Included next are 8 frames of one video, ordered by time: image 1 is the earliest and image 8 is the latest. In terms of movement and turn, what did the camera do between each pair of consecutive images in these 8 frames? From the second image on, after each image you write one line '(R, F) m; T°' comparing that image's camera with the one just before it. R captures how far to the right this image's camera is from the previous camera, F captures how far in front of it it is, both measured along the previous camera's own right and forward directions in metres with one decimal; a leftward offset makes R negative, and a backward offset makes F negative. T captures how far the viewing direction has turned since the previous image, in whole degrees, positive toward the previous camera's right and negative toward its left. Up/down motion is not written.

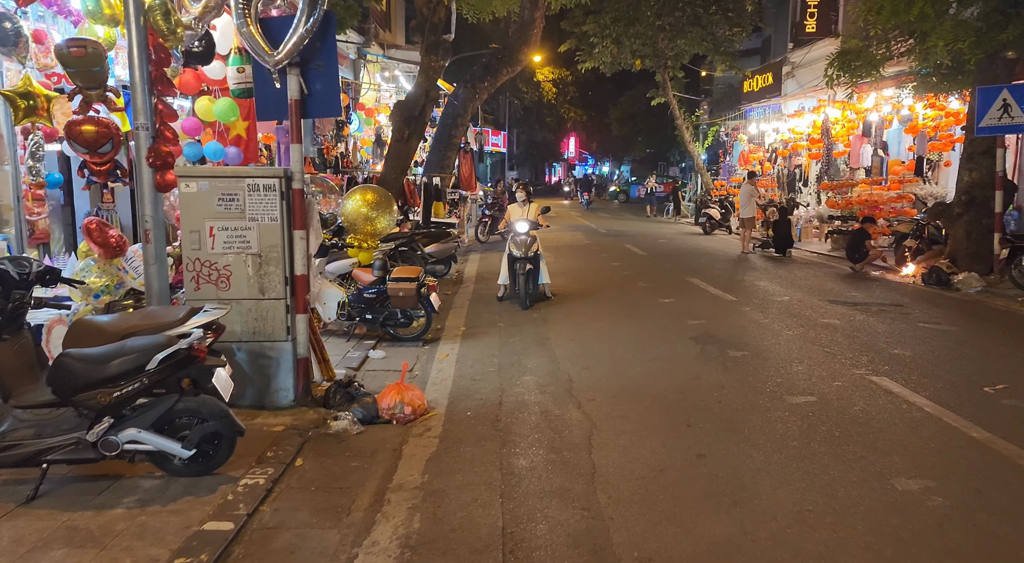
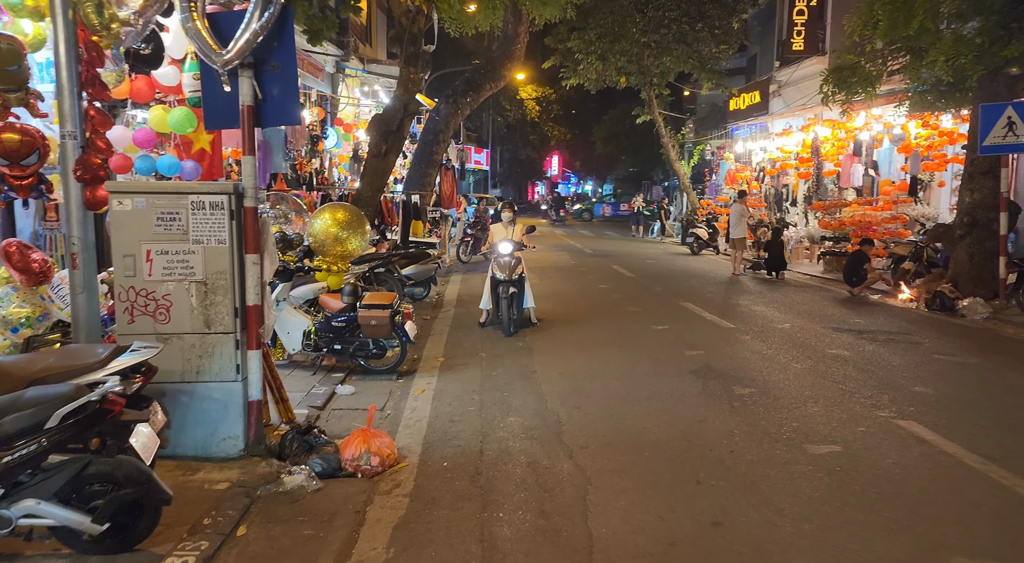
(0.0, +0.7) m; +1°
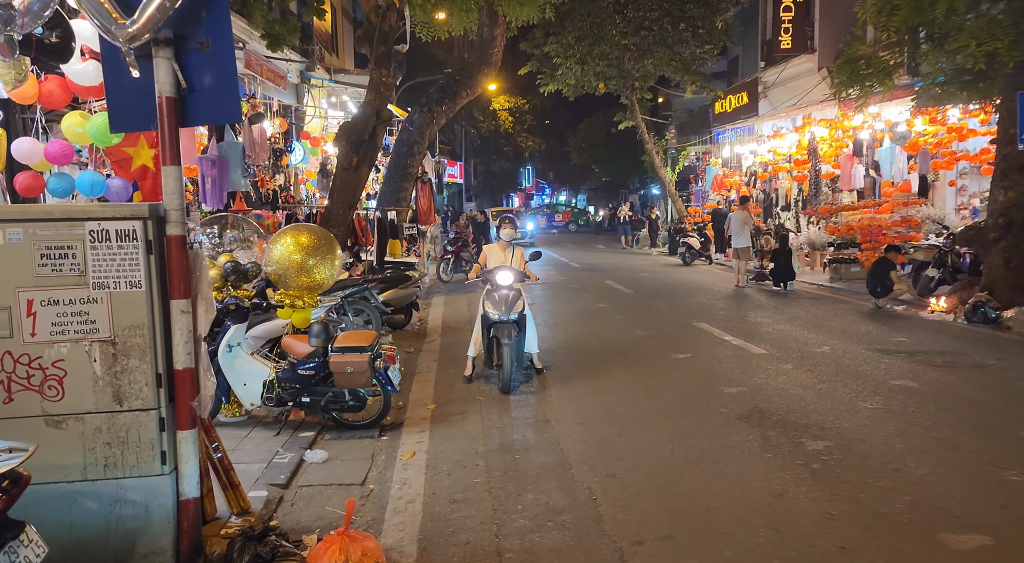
(-0.2, +1.3) m; +2°
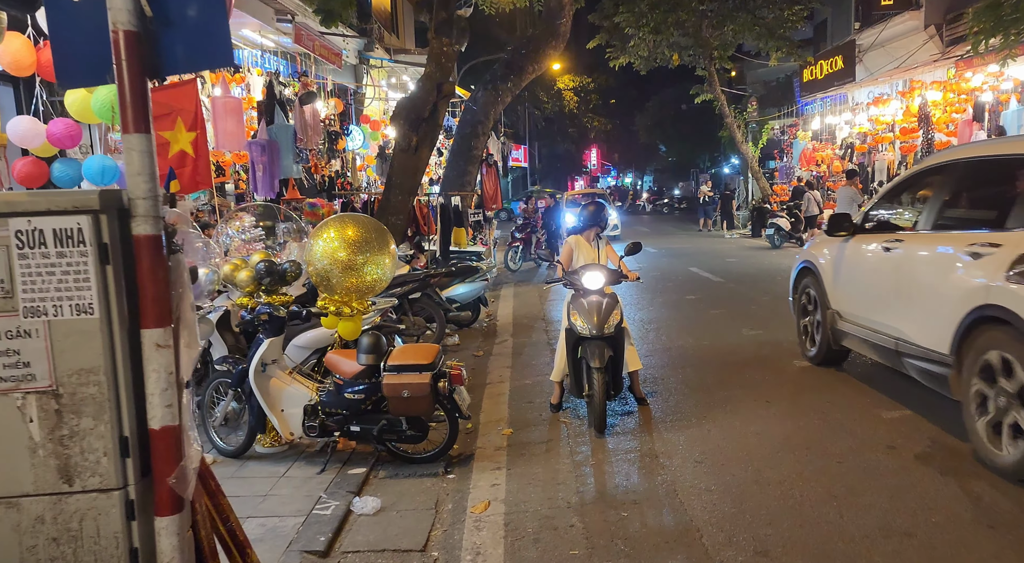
(-0.2, +1.3) m; -5°
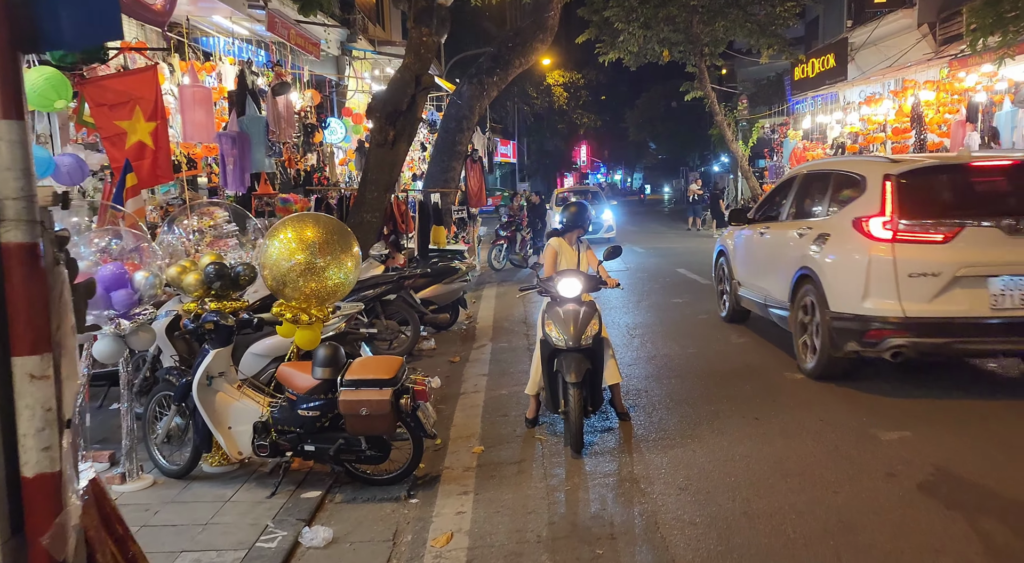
(+0.1, +0.4) m; +1°
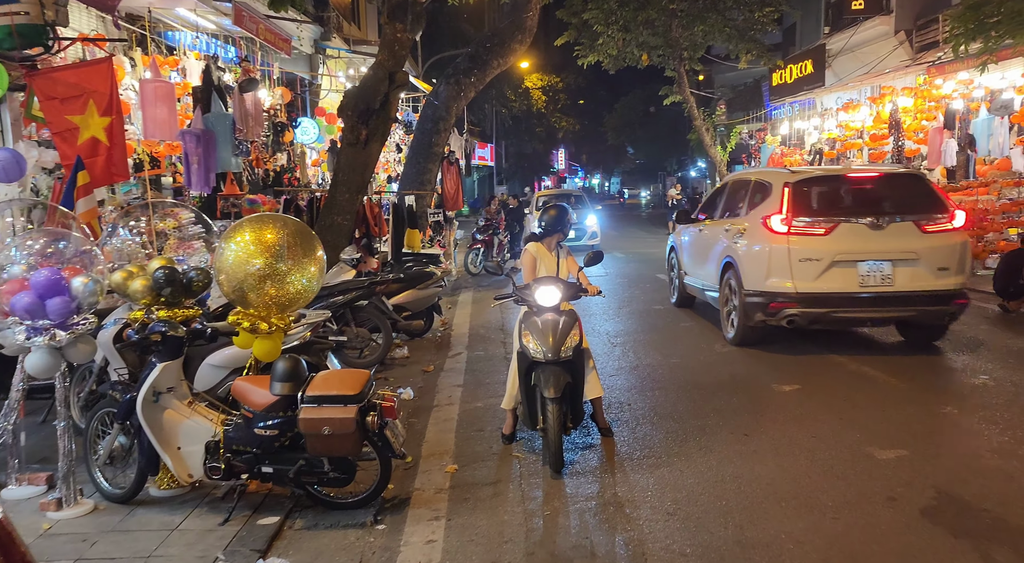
(0.0, +0.3) m; +2°
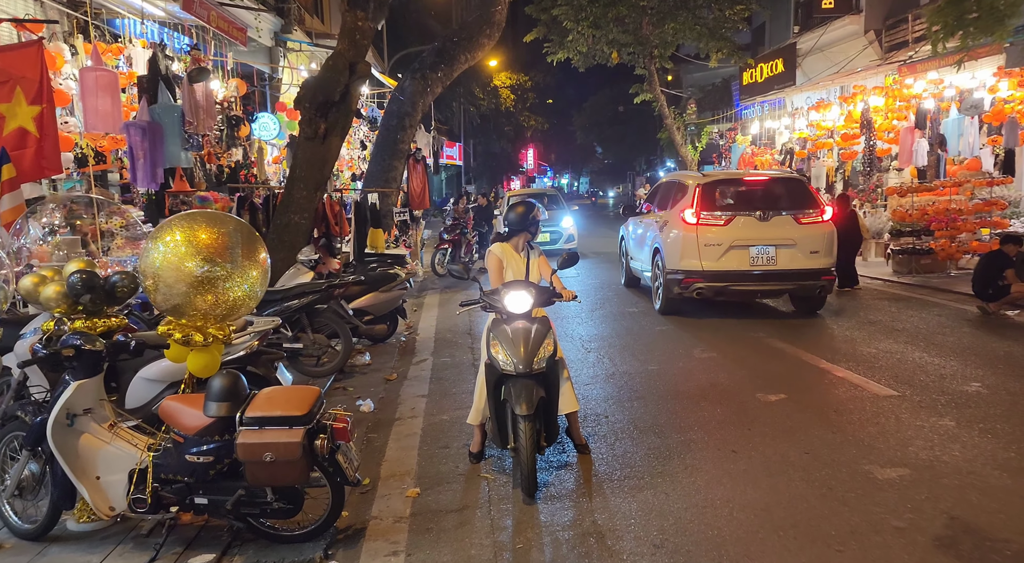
(0.0, +0.5) m; +2°
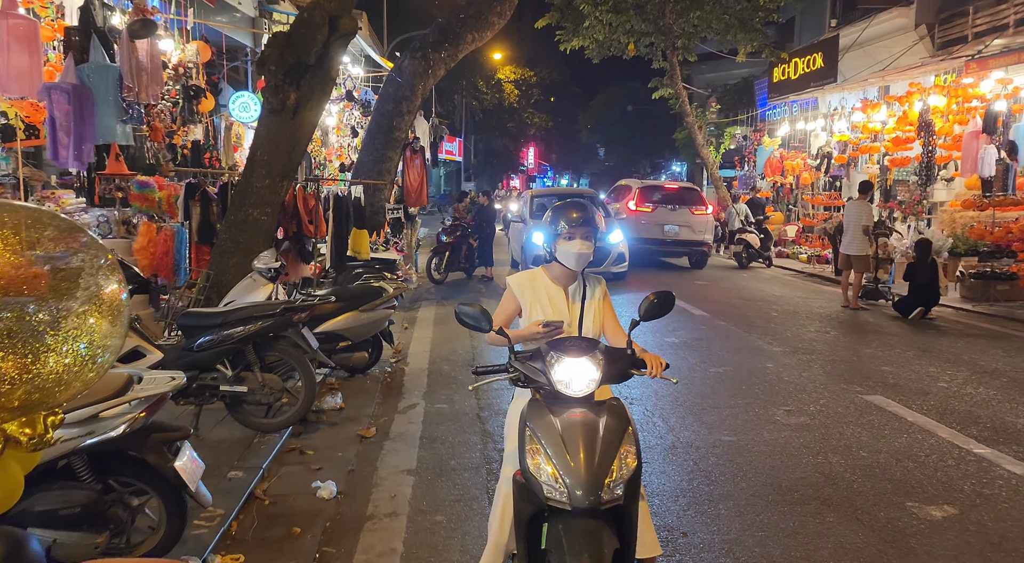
(-0.2, +2.0) m; 0°
